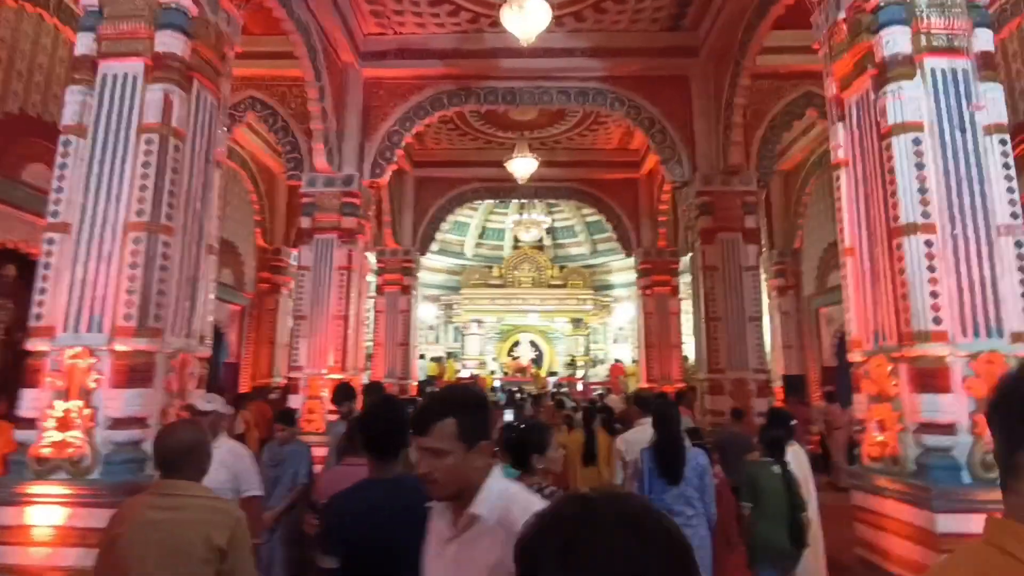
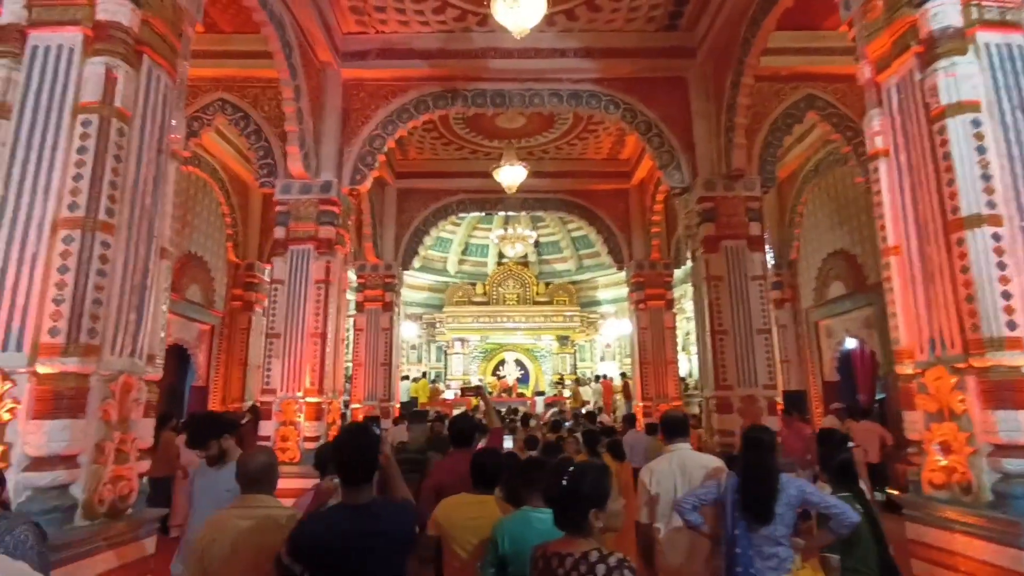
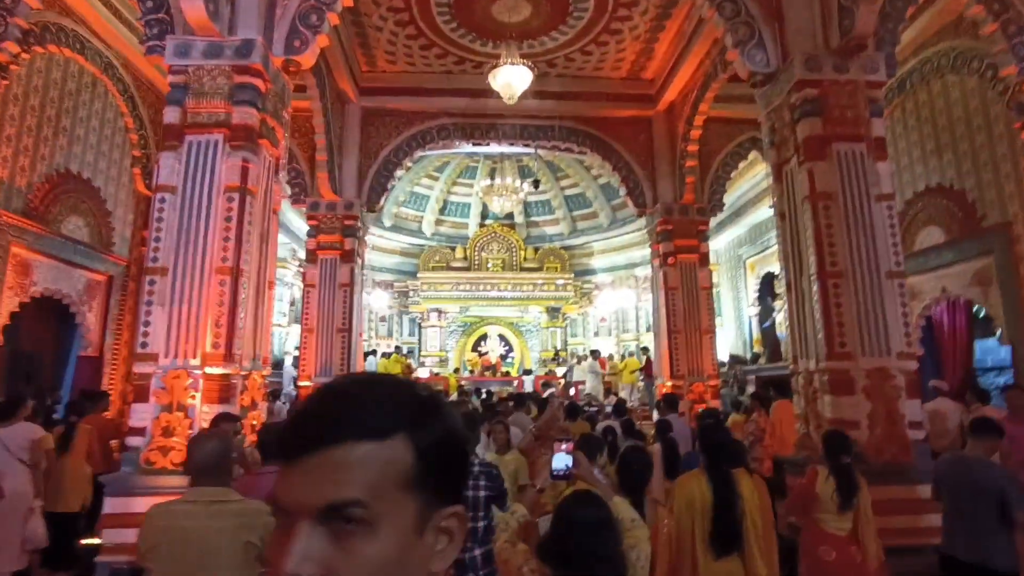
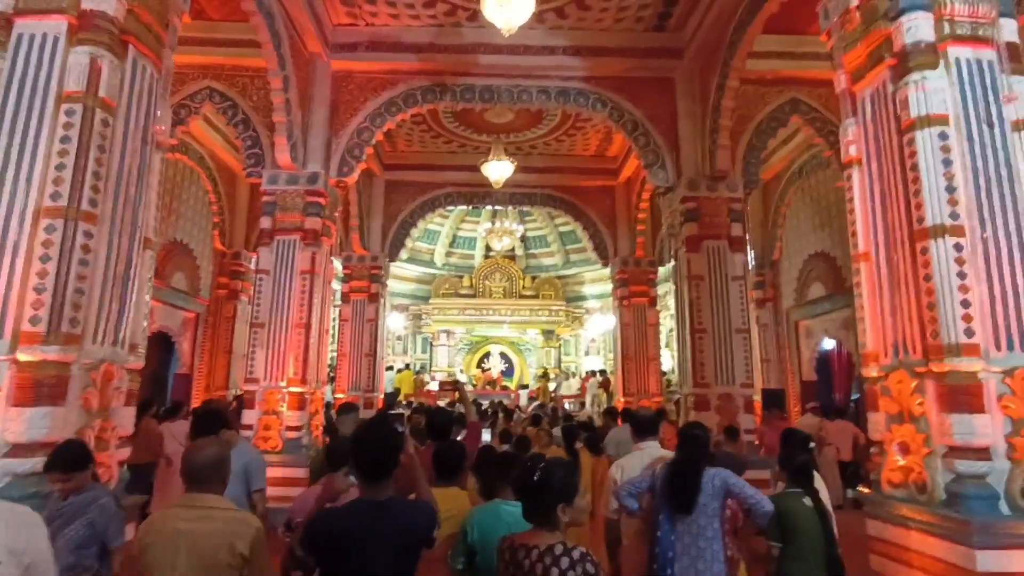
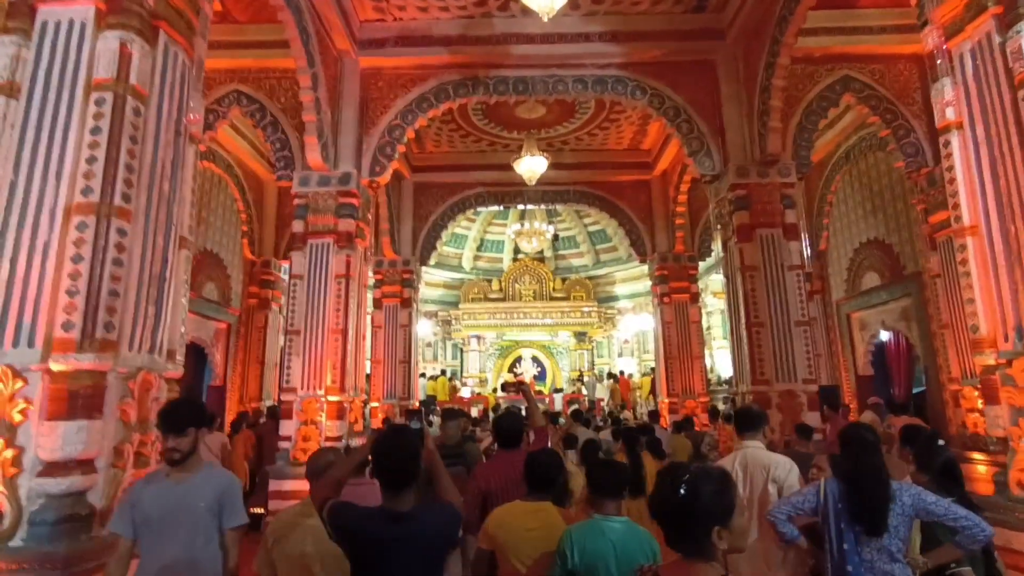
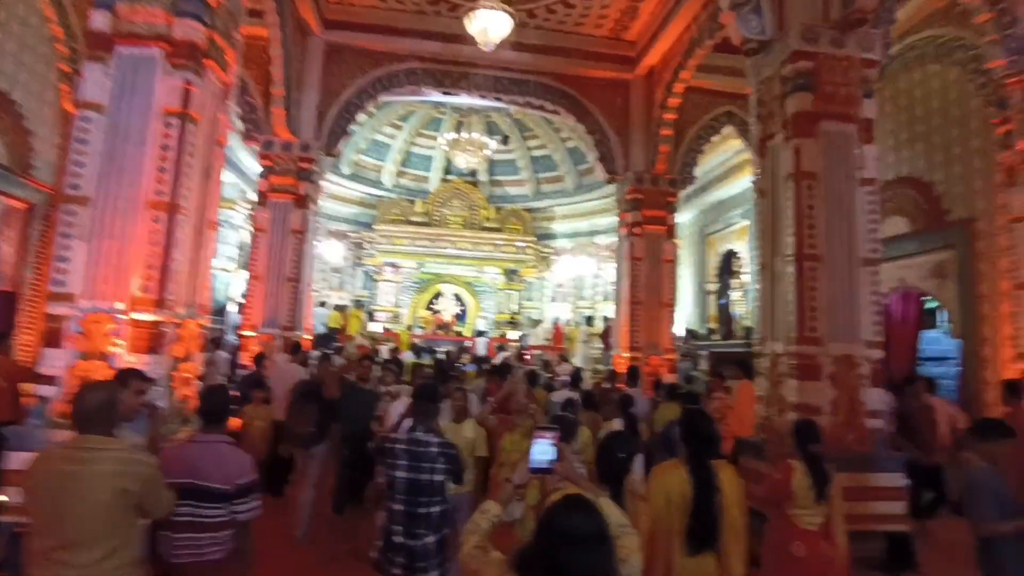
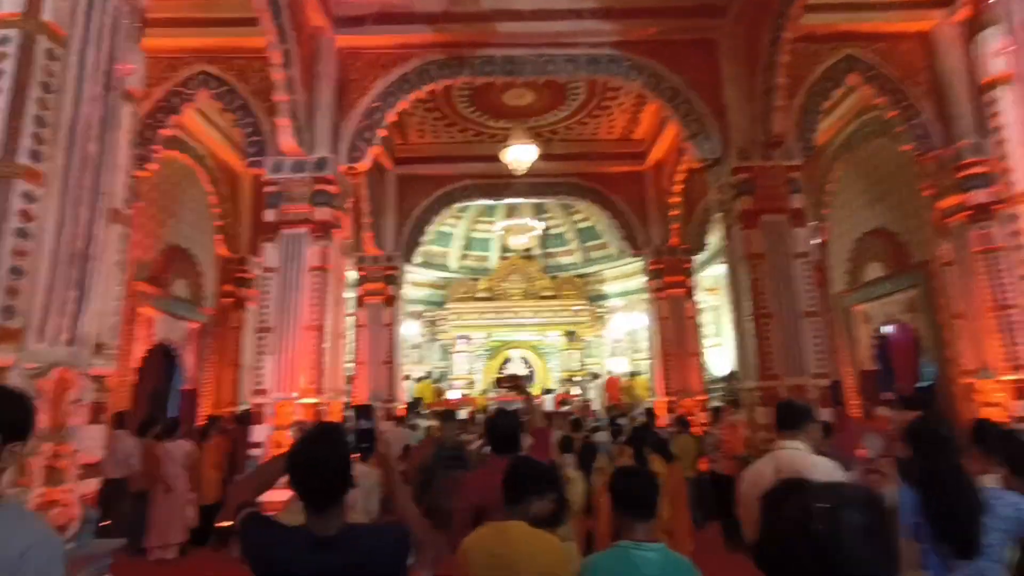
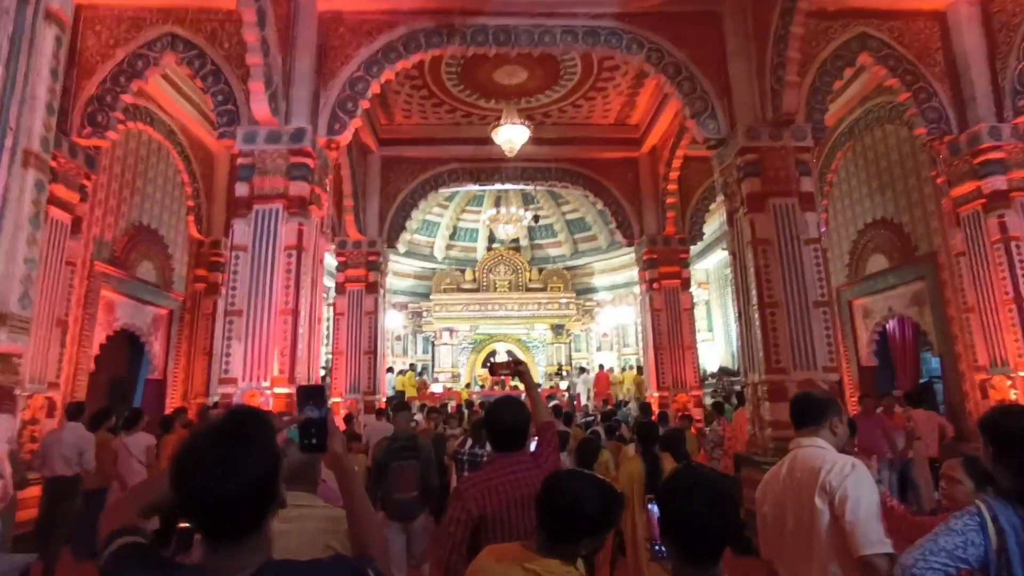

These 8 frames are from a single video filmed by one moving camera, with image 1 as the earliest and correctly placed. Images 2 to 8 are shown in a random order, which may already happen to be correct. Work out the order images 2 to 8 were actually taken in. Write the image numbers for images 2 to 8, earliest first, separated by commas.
4, 2, 5, 7, 8, 3, 6
